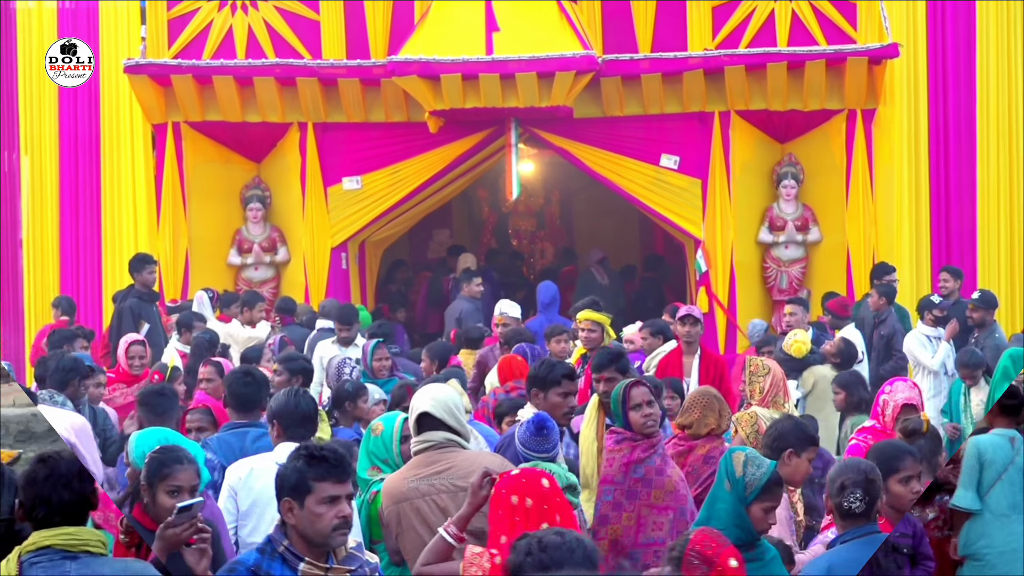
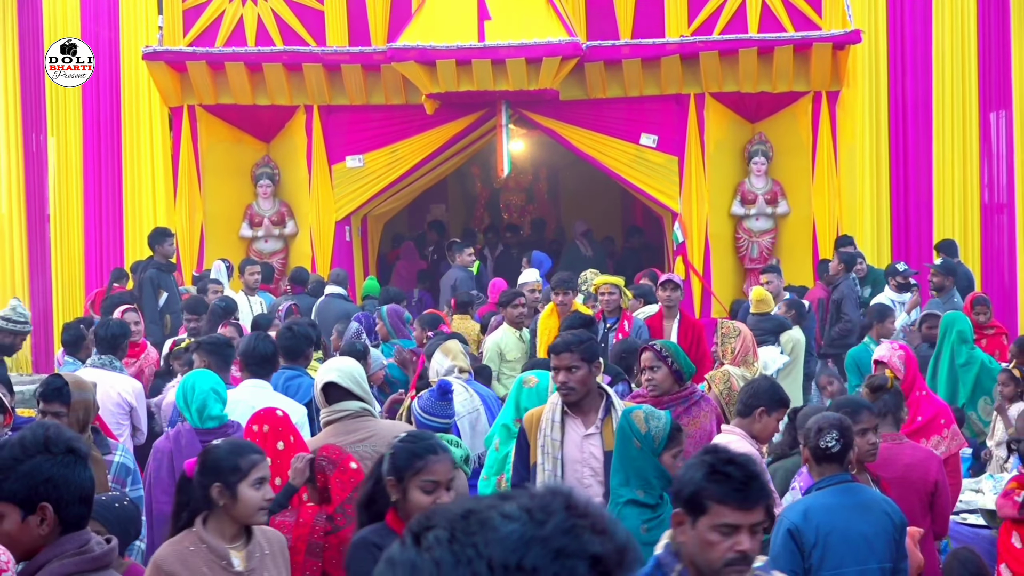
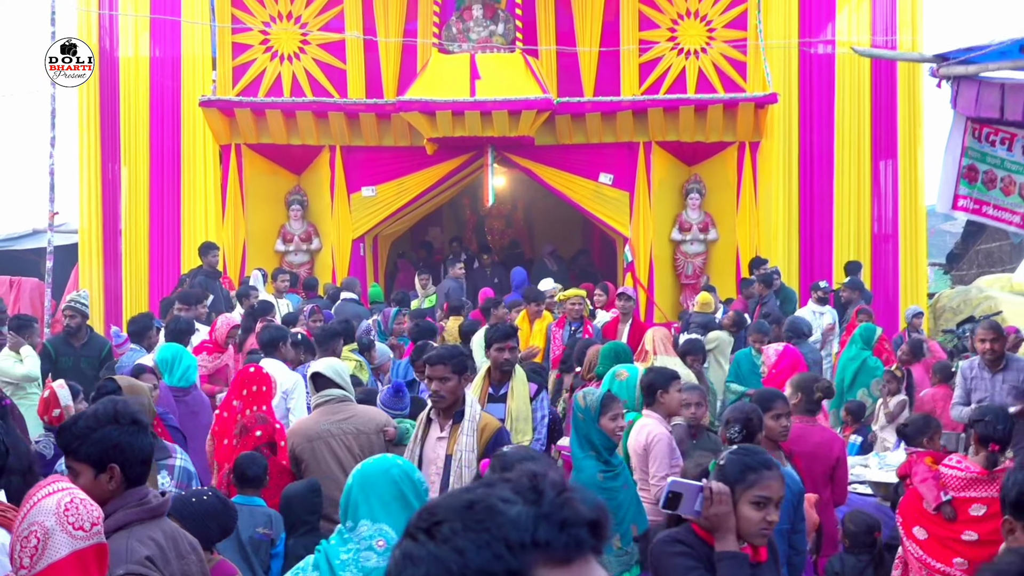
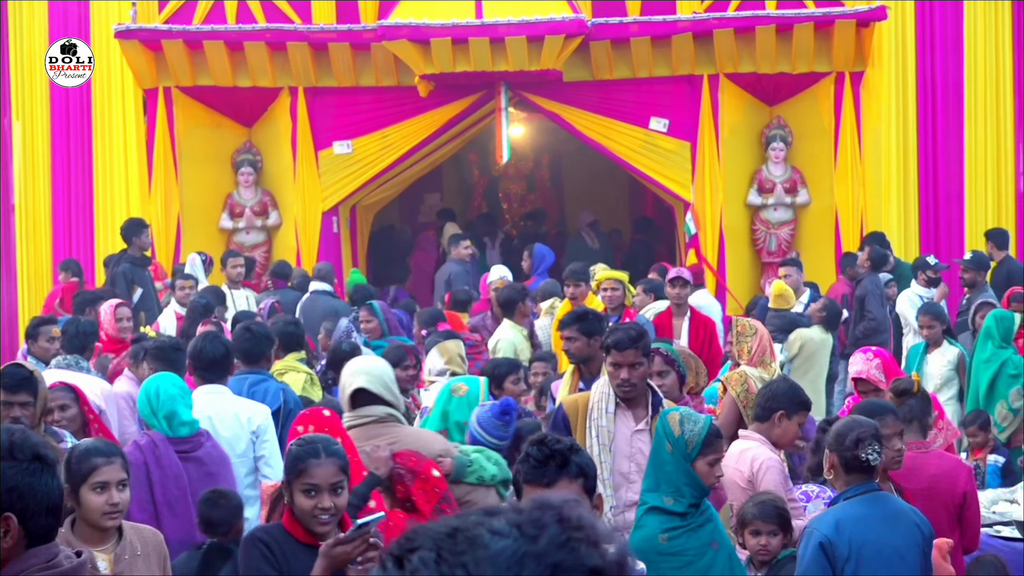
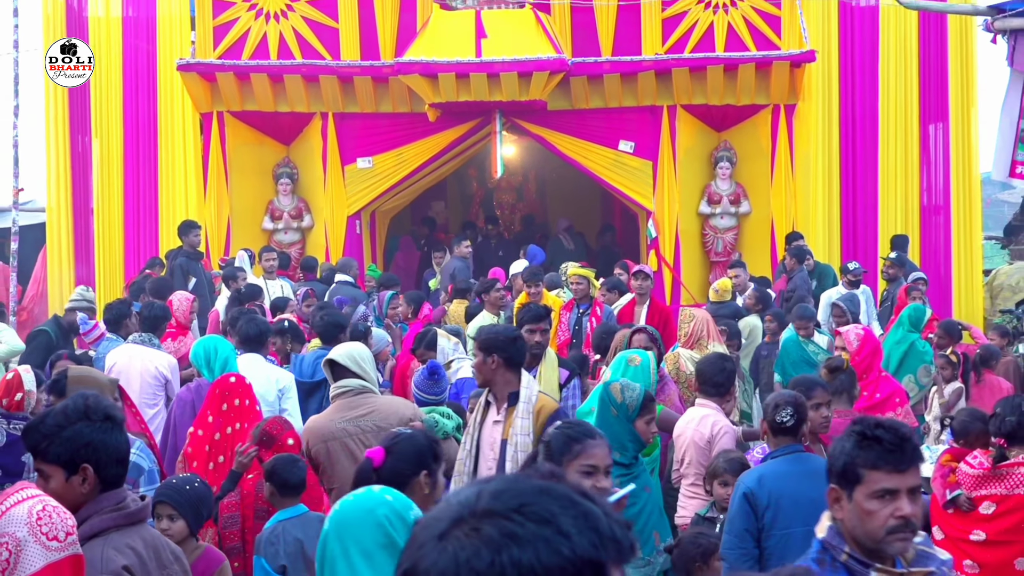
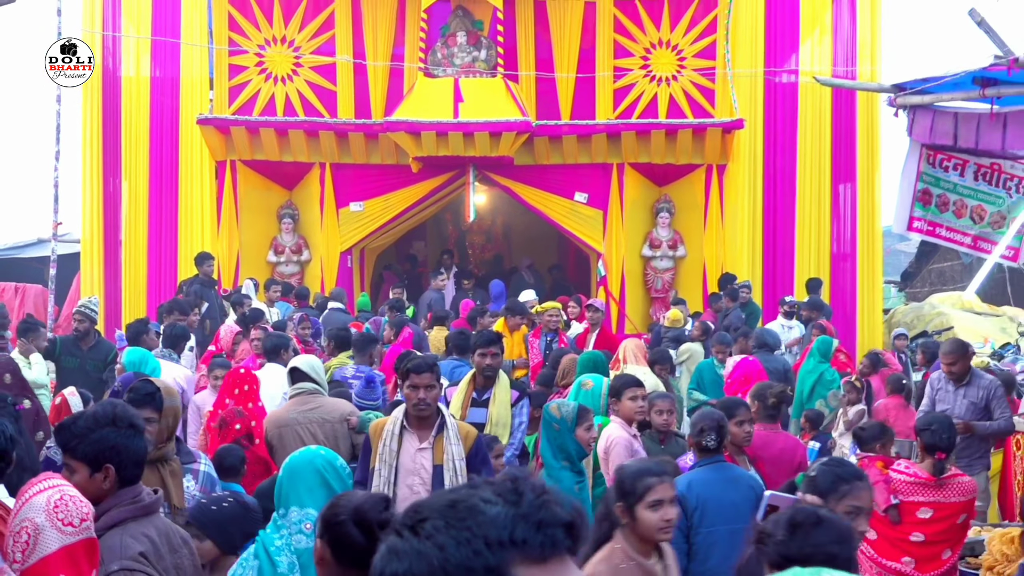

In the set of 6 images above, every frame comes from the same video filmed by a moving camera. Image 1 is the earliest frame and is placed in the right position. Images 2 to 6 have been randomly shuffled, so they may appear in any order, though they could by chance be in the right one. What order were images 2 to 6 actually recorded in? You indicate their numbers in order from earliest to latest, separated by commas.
4, 2, 5, 3, 6
